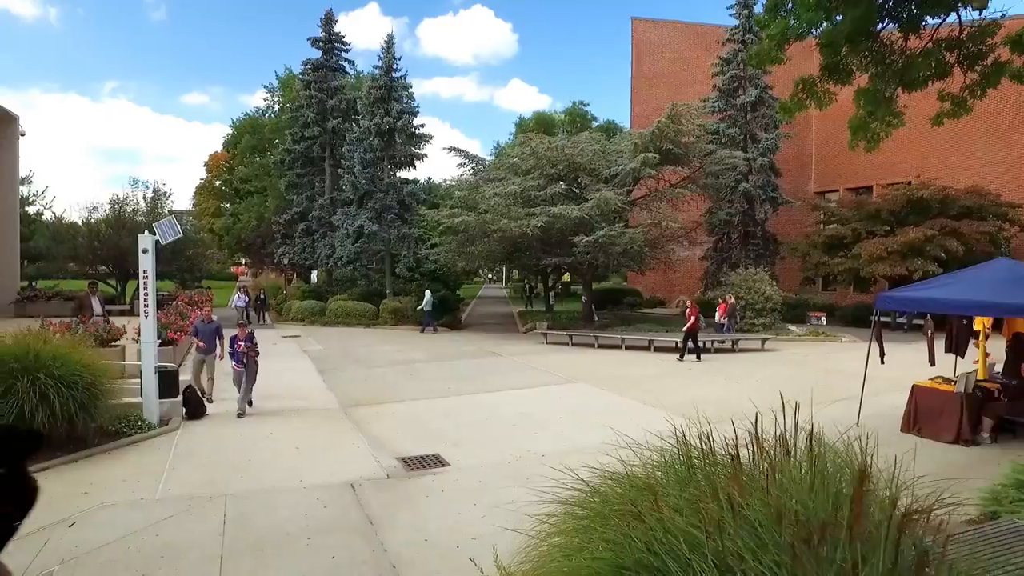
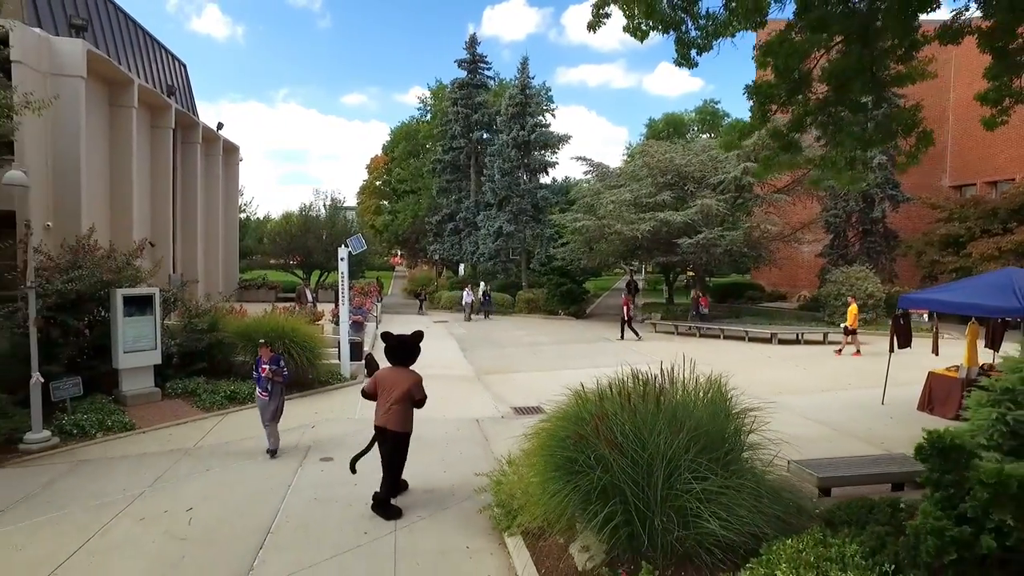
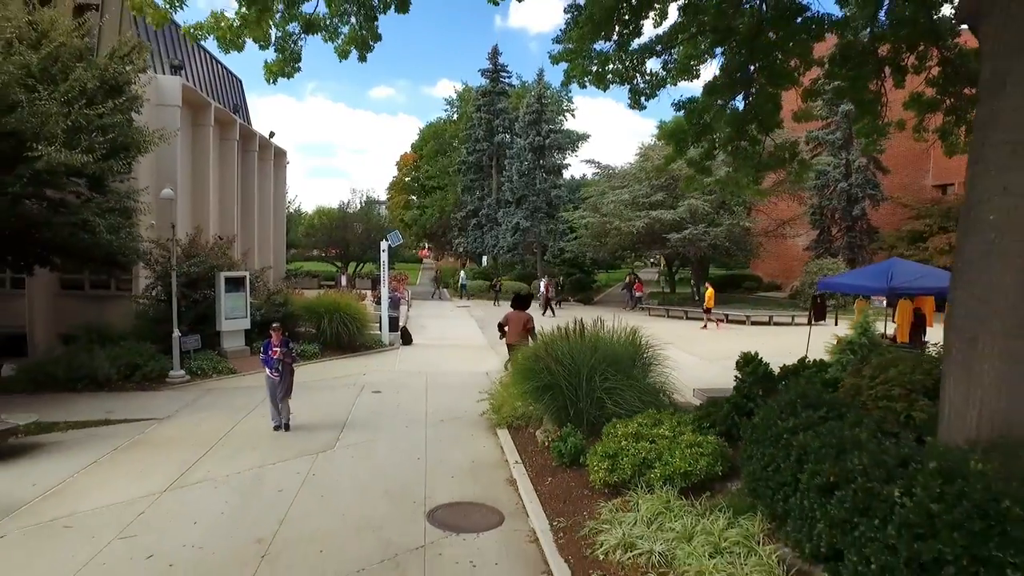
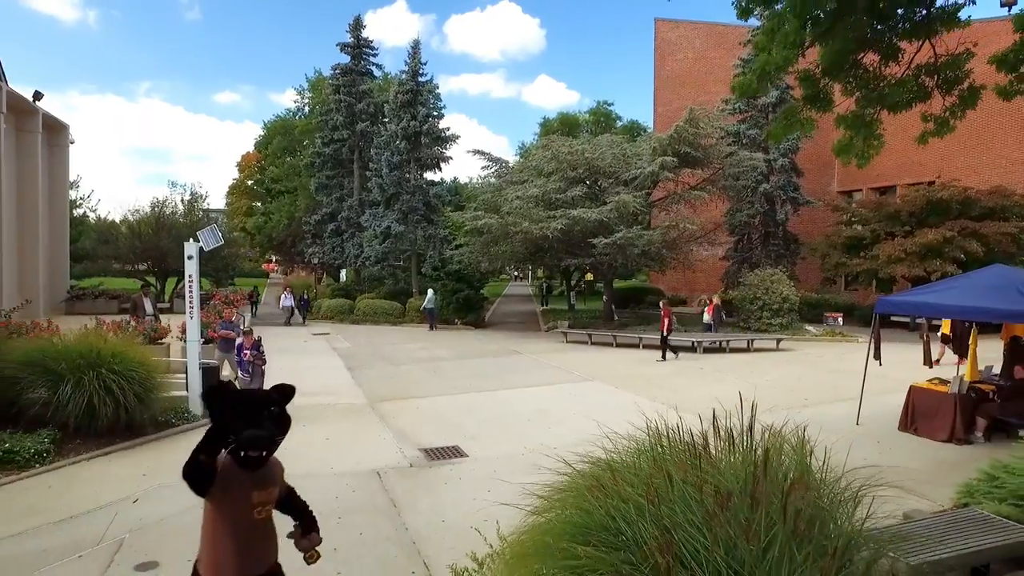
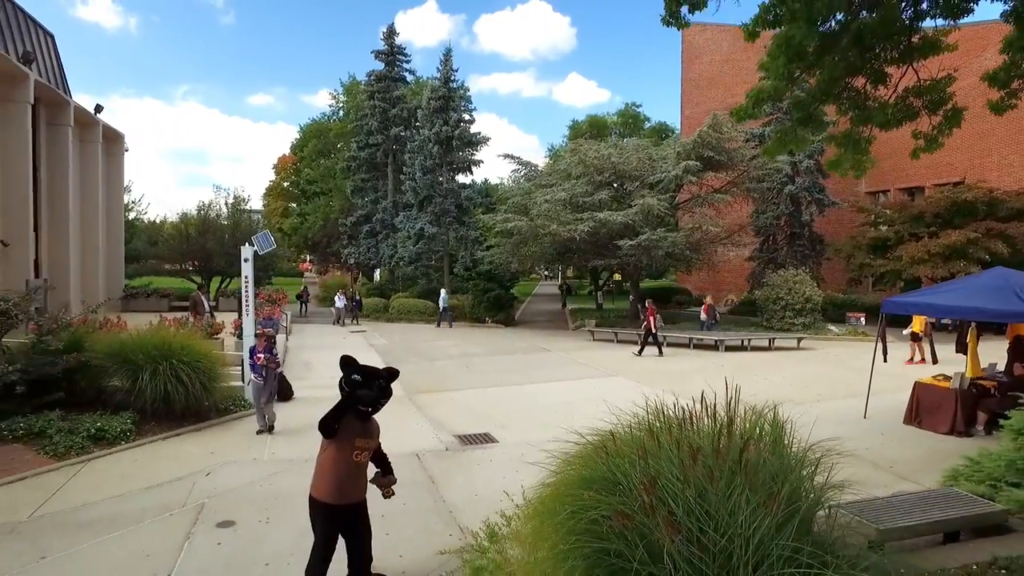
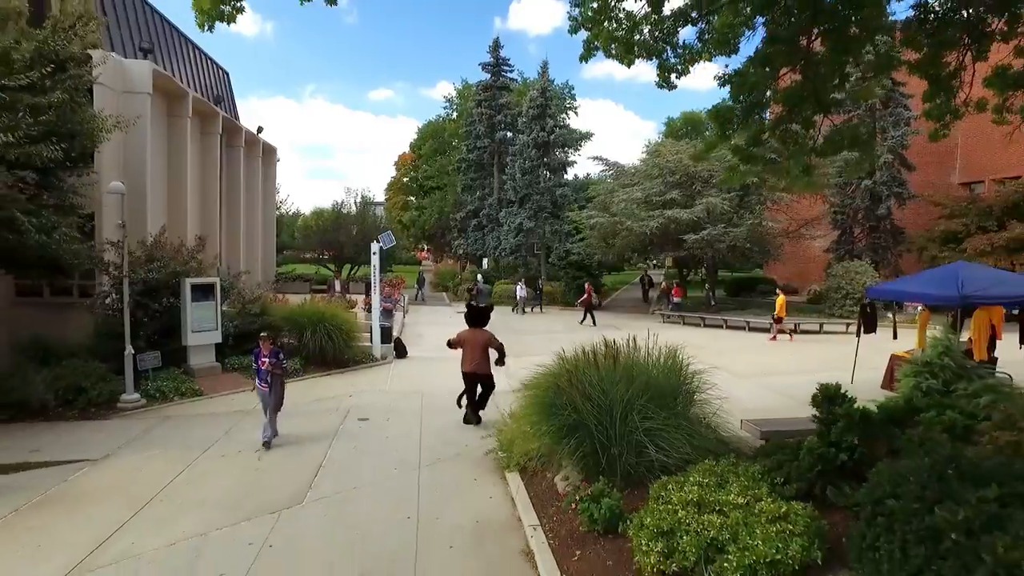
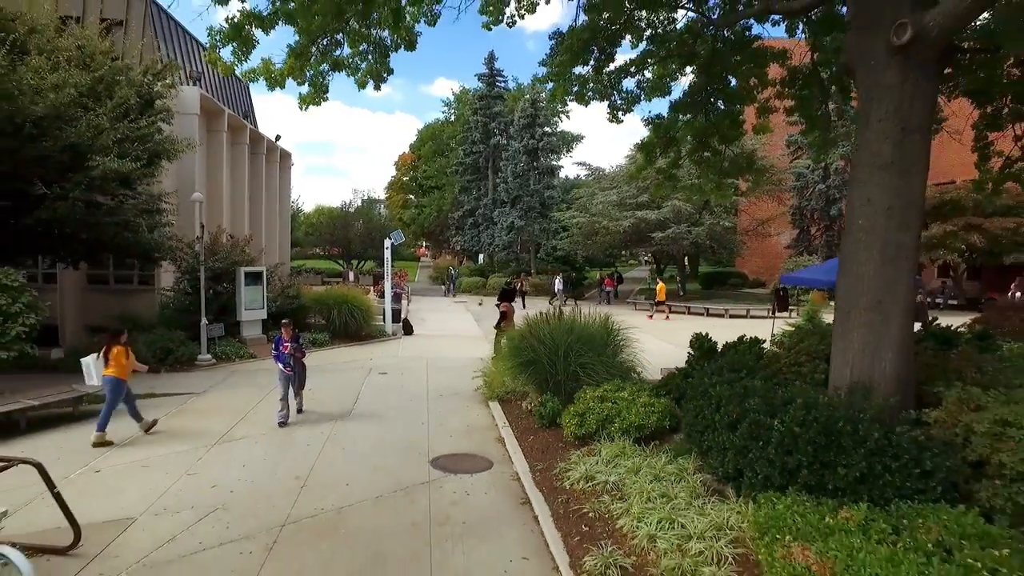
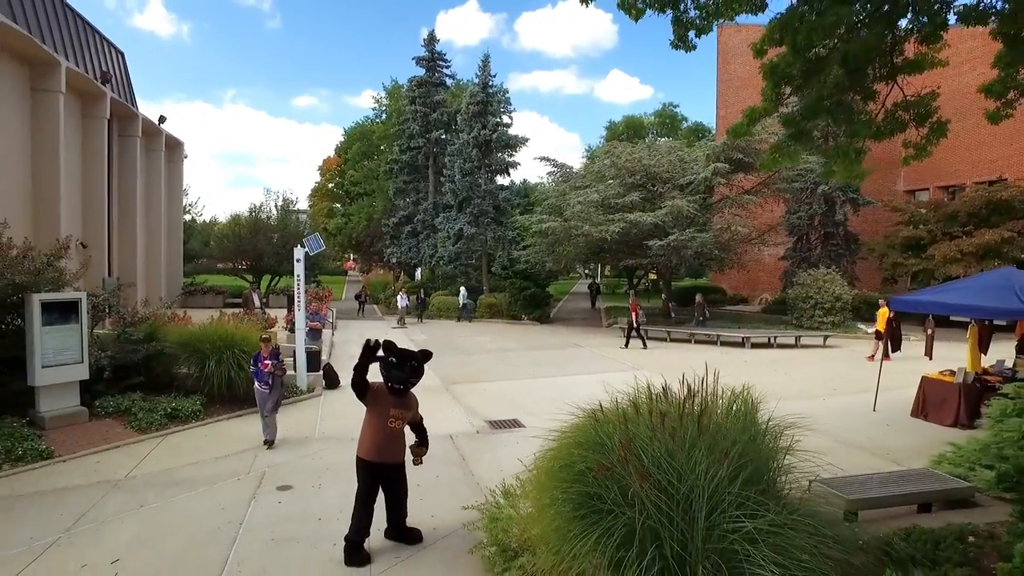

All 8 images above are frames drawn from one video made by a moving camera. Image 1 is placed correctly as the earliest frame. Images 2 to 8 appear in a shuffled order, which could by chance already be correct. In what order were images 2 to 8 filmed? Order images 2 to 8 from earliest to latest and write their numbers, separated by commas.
4, 5, 8, 2, 6, 3, 7
